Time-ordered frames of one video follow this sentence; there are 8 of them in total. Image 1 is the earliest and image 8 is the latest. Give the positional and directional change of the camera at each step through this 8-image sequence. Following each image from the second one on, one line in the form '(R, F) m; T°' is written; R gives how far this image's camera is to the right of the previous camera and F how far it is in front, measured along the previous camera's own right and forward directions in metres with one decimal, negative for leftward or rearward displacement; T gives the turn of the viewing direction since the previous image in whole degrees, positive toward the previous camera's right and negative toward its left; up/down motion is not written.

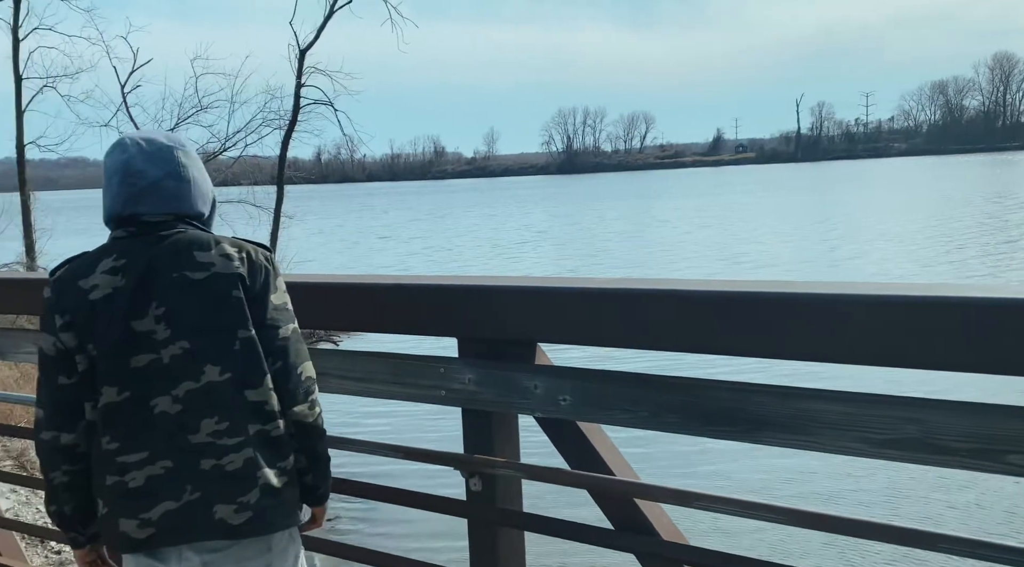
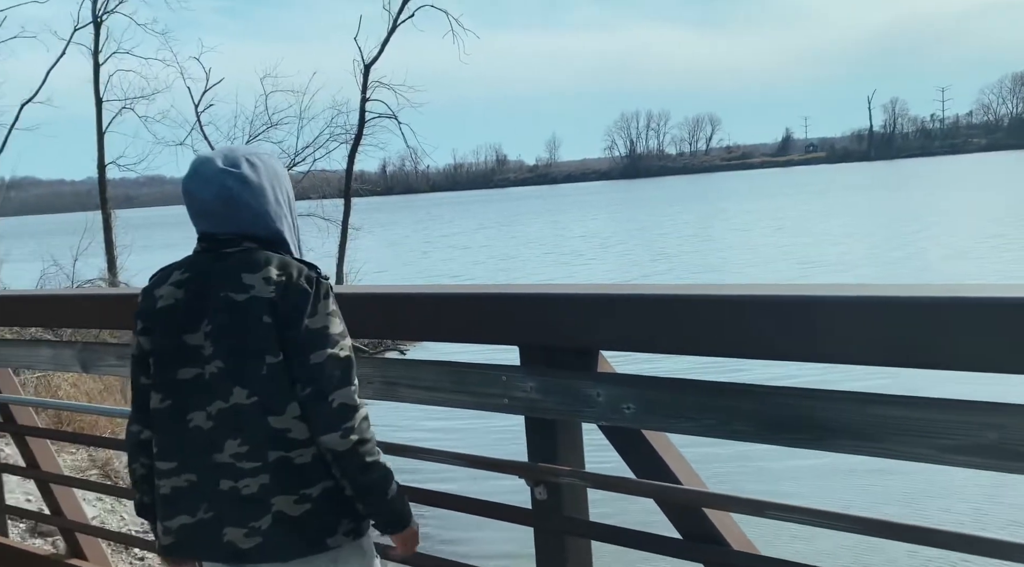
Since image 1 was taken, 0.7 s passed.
(0.0, 0.0) m; -4°
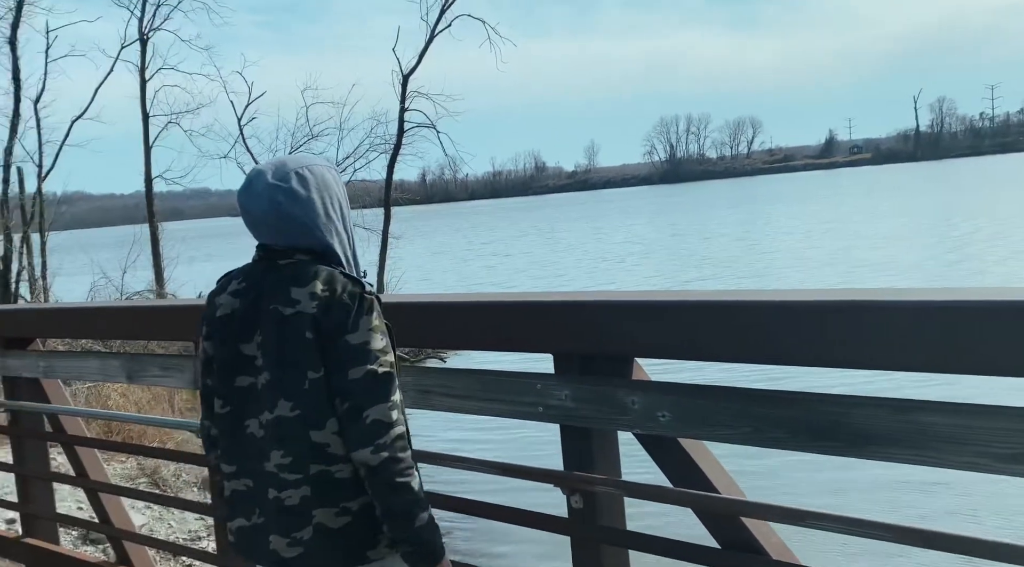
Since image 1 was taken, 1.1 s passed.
(+0.1, 0.0) m; -3°
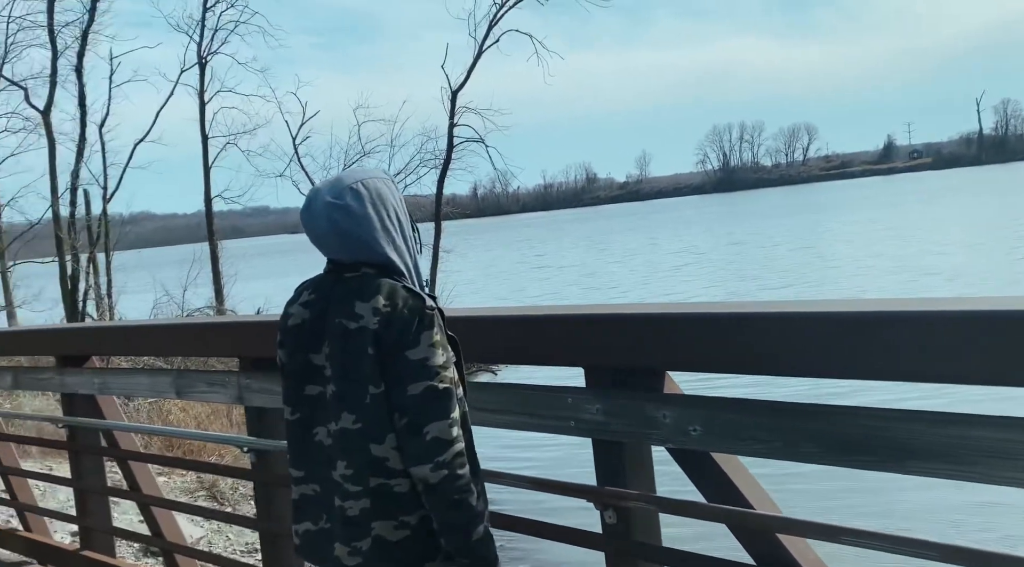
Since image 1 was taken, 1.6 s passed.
(+0.2, 0.0) m; -4°
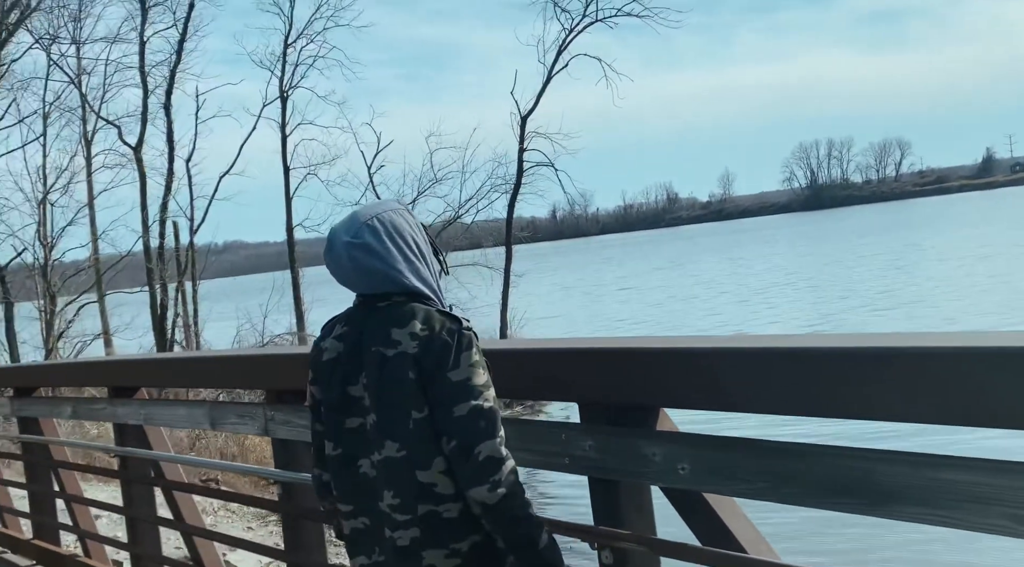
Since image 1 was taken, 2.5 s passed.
(+0.7, +0.2) m; -5°
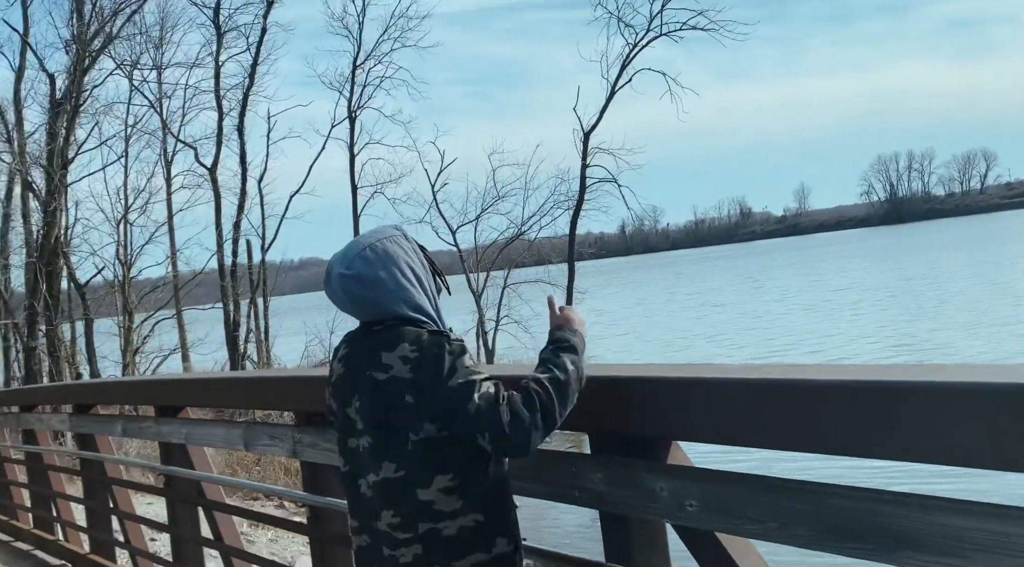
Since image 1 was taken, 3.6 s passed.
(+0.5, +0.2) m; -5°
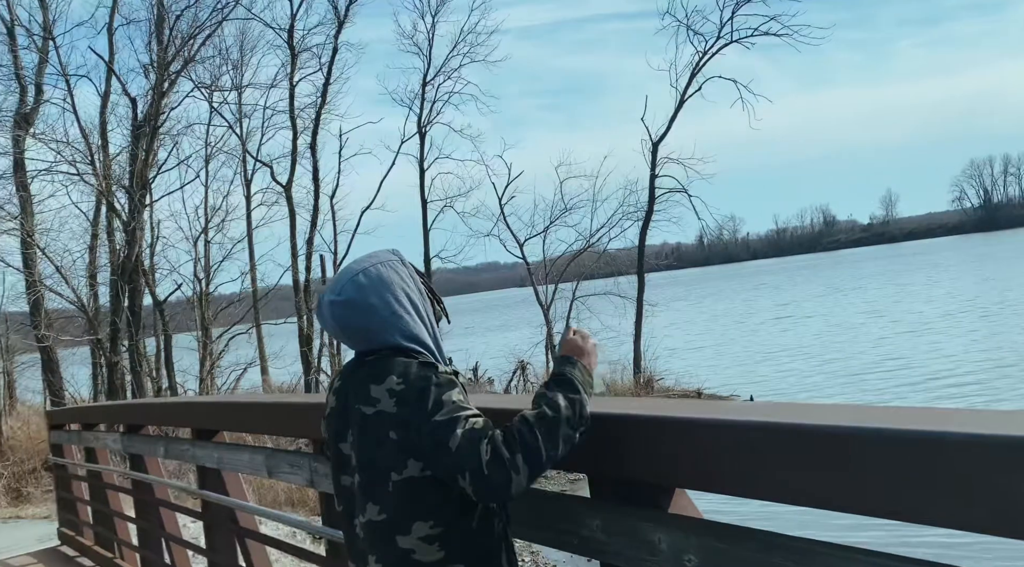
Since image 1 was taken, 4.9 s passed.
(+0.6, +0.5) m; -5°
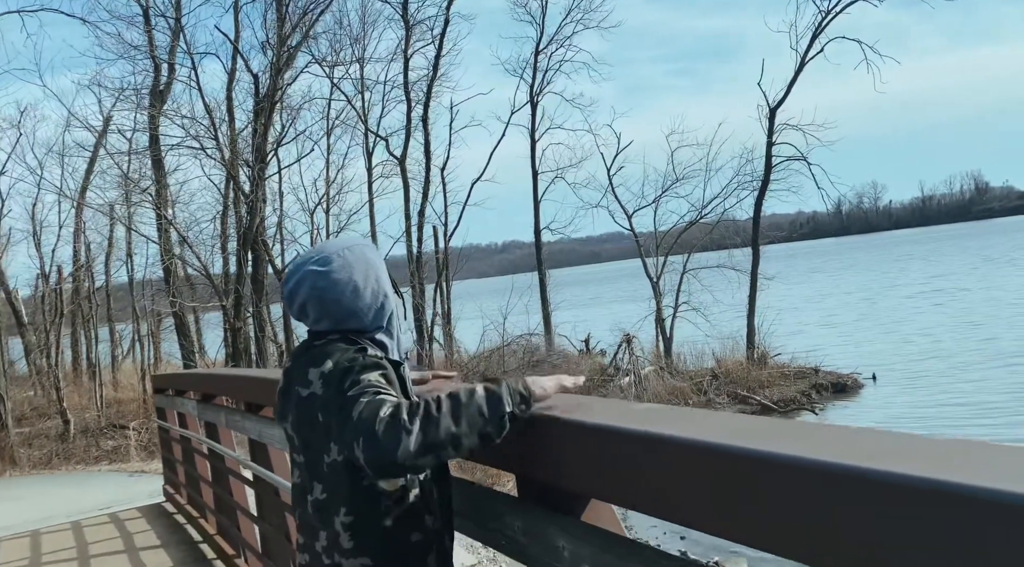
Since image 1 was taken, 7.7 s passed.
(+1.2, +0.4) m; -8°
